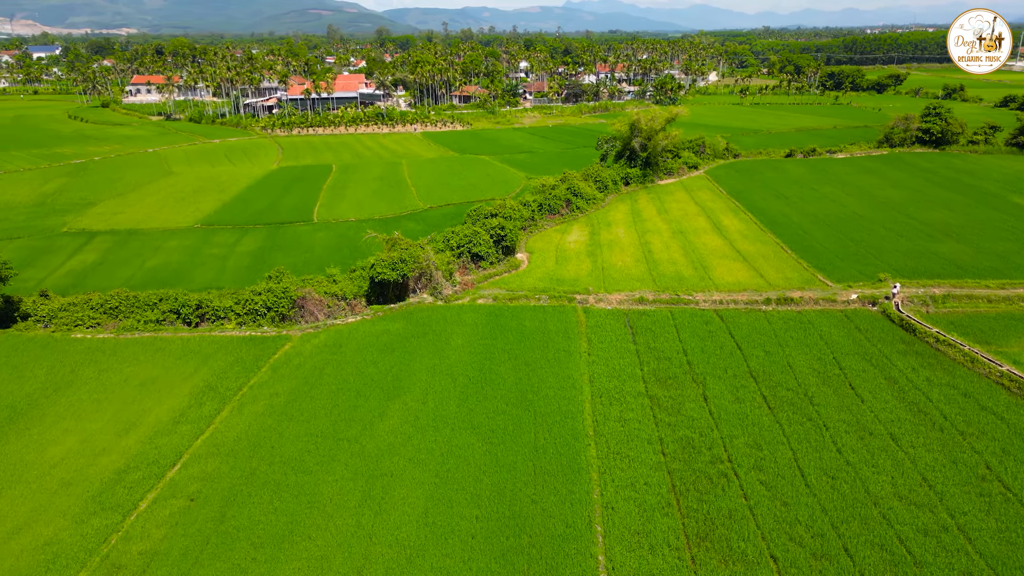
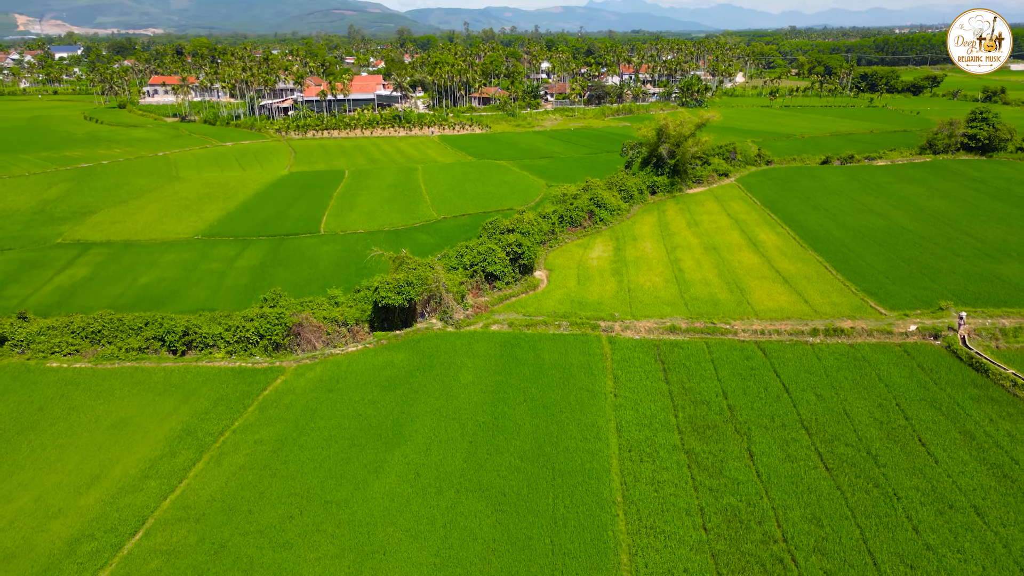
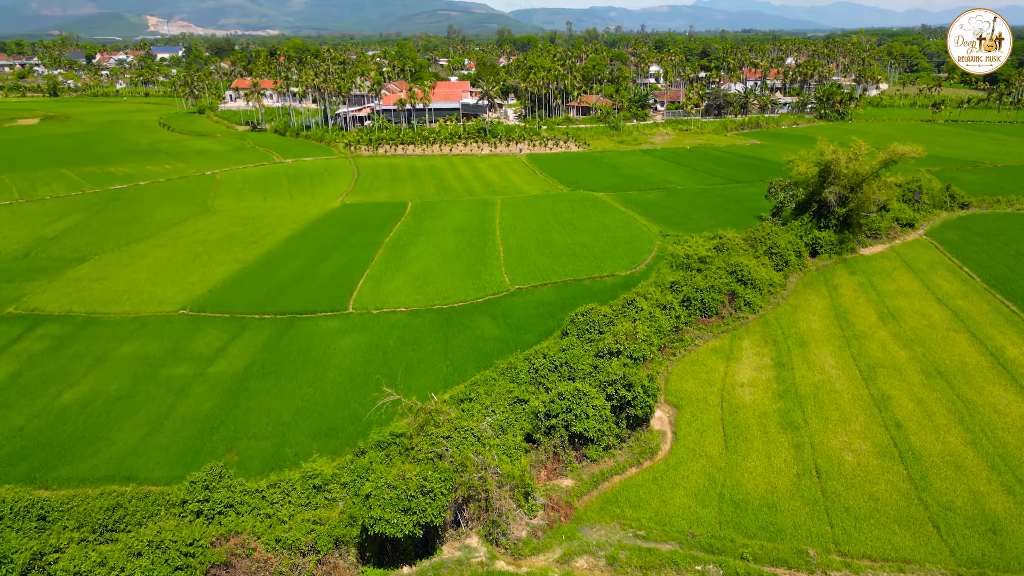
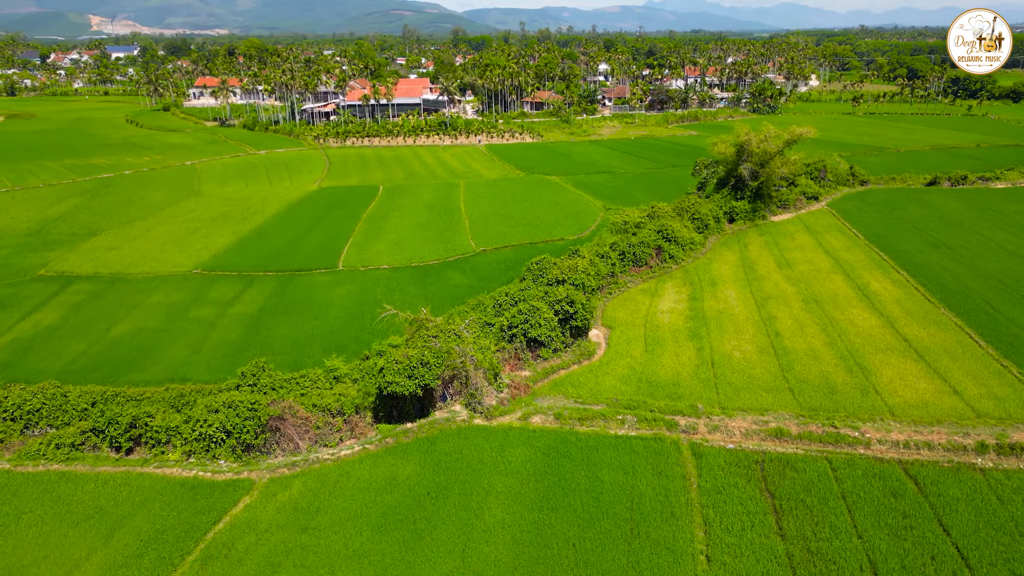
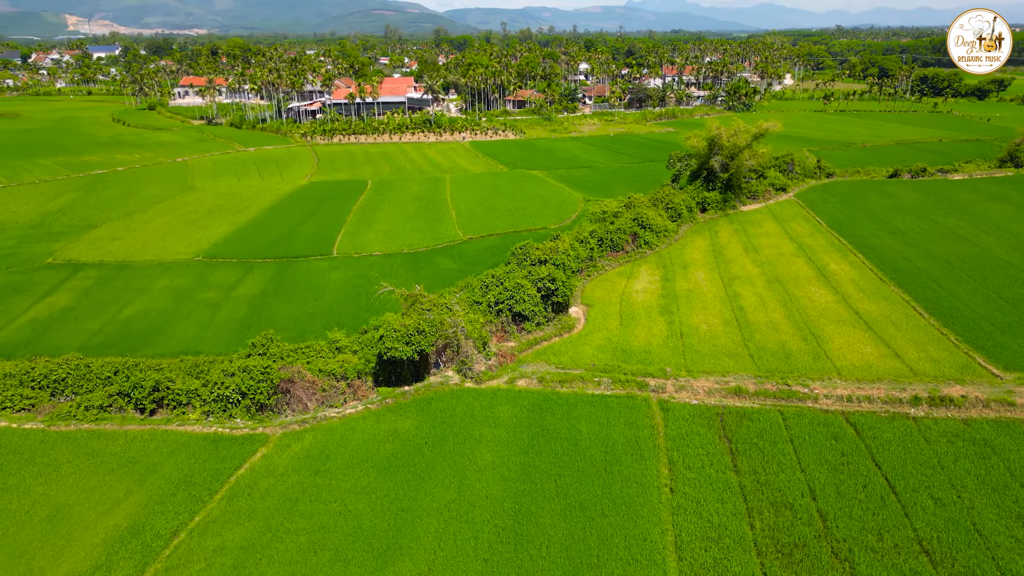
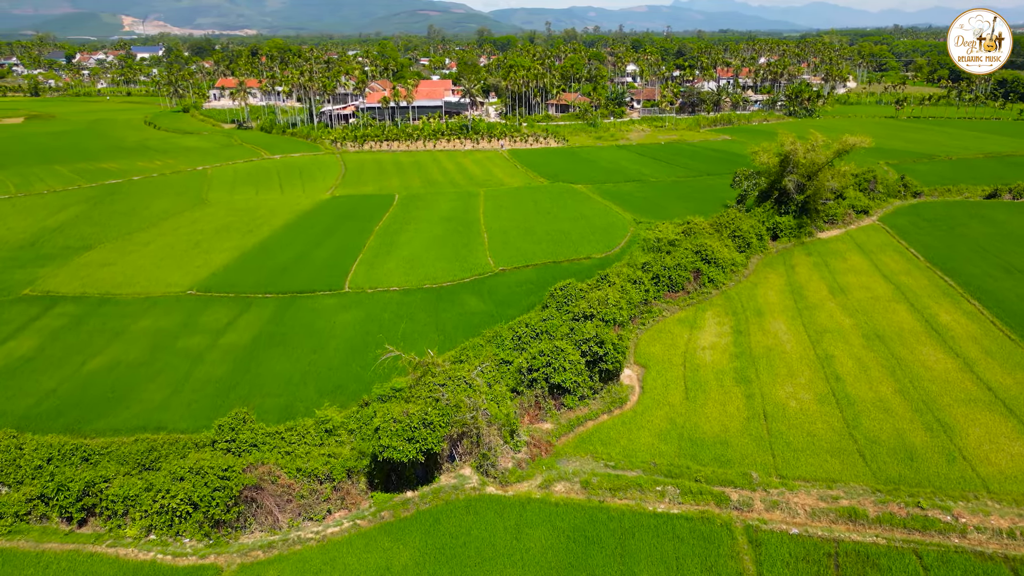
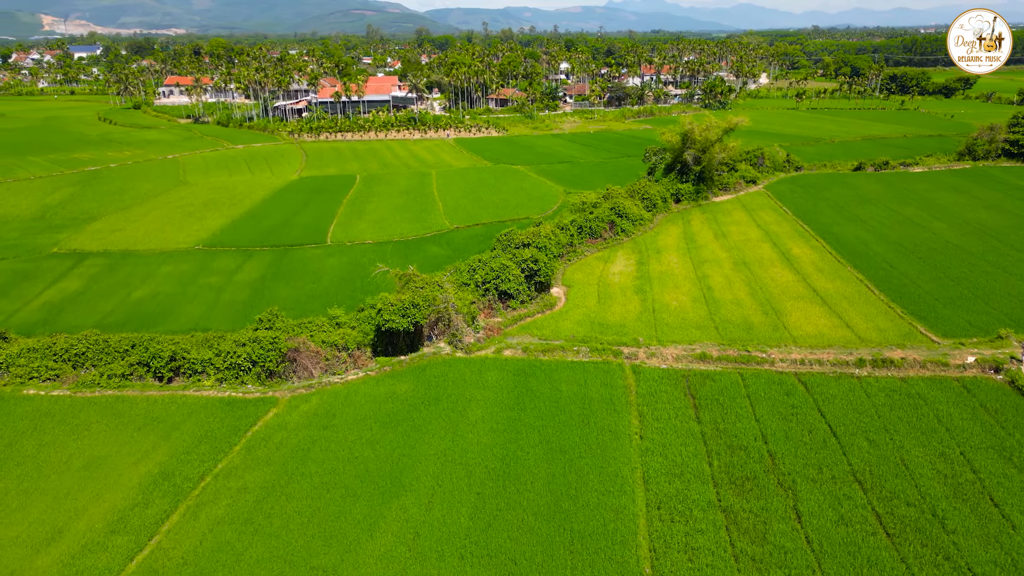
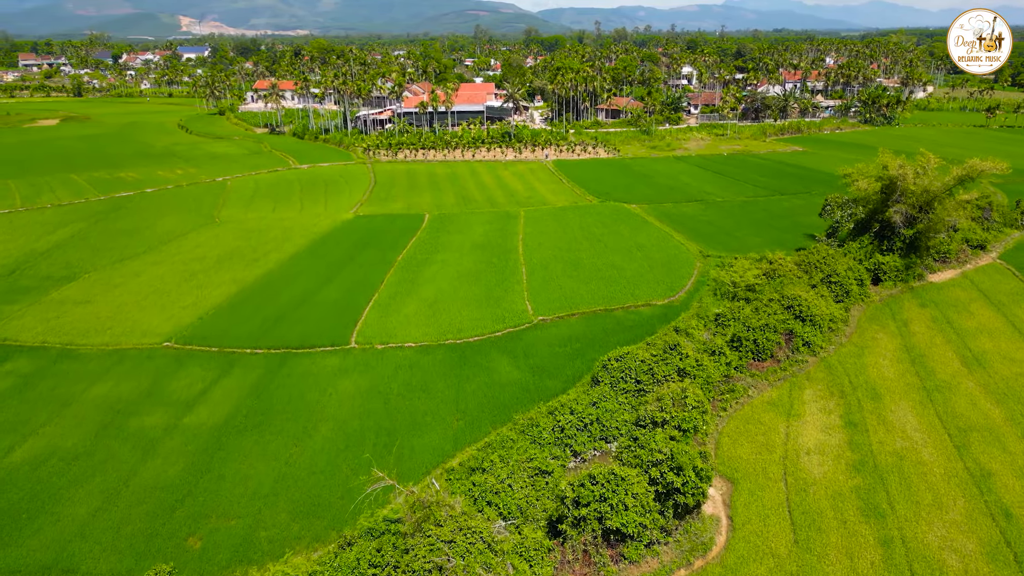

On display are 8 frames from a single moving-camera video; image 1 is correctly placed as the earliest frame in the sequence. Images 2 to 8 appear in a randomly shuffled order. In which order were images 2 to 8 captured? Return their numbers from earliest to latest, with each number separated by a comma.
2, 7, 5, 4, 6, 3, 8
